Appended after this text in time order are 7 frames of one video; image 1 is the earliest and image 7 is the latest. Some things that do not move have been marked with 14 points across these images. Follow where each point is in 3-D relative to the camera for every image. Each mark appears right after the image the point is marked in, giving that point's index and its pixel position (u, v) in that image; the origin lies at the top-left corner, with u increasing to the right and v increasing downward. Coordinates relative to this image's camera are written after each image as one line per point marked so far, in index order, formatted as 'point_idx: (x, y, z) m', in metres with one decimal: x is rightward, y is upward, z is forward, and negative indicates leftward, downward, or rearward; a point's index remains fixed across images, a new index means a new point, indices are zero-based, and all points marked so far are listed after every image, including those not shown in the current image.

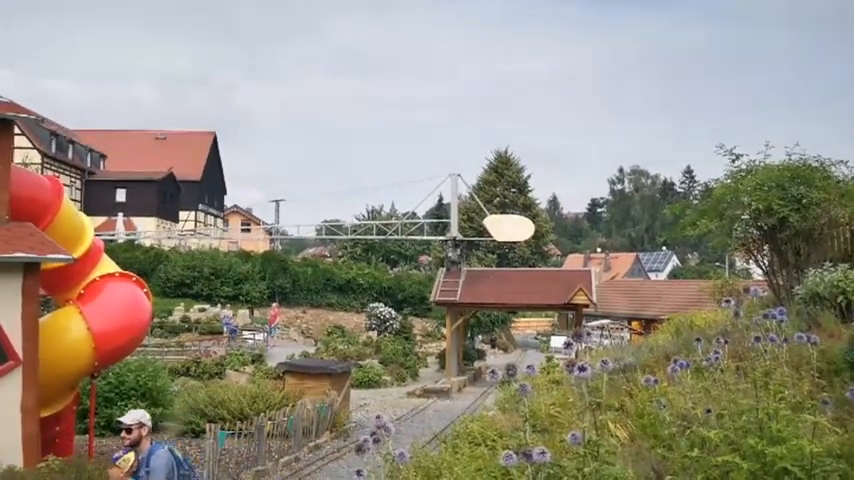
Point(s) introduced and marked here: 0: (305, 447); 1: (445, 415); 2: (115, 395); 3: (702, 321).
0: (-1.8, -3.1, +13.1) m
1: (+0.4, -3.7, +18.2) m
2: (-5.2, -2.6, +14.5) m
3: (+4.5, -1.3, +13.9) m
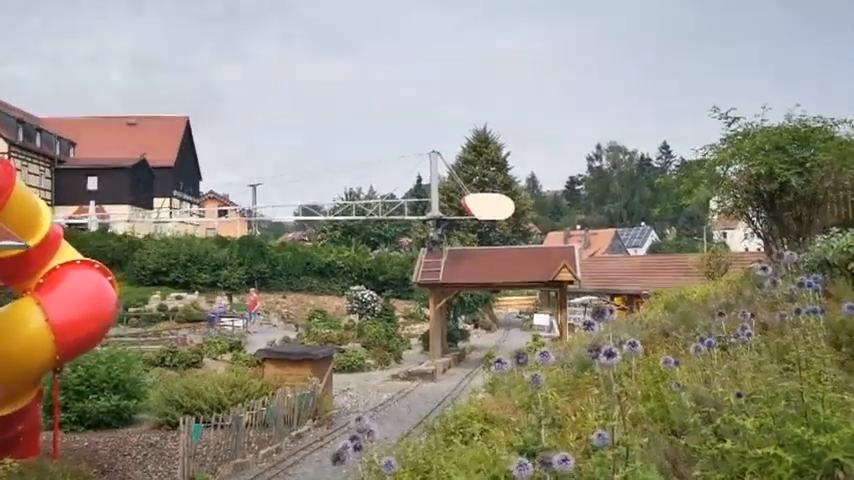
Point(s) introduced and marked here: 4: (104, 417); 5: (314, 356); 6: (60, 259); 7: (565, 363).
0: (-2.0, -2.9, +12.6) m
1: (+0.1, -3.2, +17.8) m
2: (-5.5, -2.4, +13.9) m
3: (+4.2, -0.9, +13.5) m
4: (-5.2, -2.8, +13.9) m
5: (-2.1, -2.1, +15.8) m
6: (-4.0, -0.2, +9.4) m
7: (+1.7, -1.5, +10.1) m
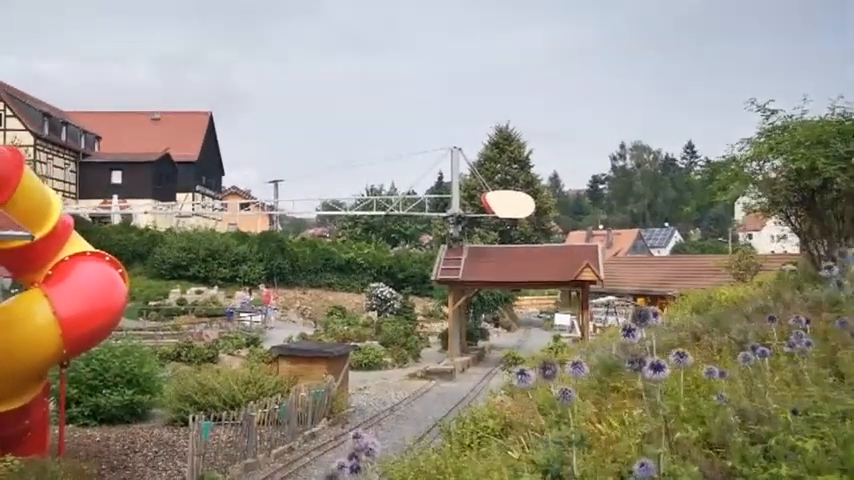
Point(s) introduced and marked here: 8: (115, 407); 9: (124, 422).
0: (-1.8, -2.8, +12.3) m
1: (+0.5, -3.2, +17.5) m
2: (-5.2, -2.3, +13.7) m
3: (+4.5, -0.9, +13.0) m
4: (-4.9, -2.7, +13.7) m
5: (-1.7, -2.0, +15.5) m
6: (-3.8, -0.1, +9.2) m
7: (+1.9, -1.5, +9.7) m
8: (-4.9, -2.6, +13.7) m
9: (-4.8, -2.9, +13.9) m
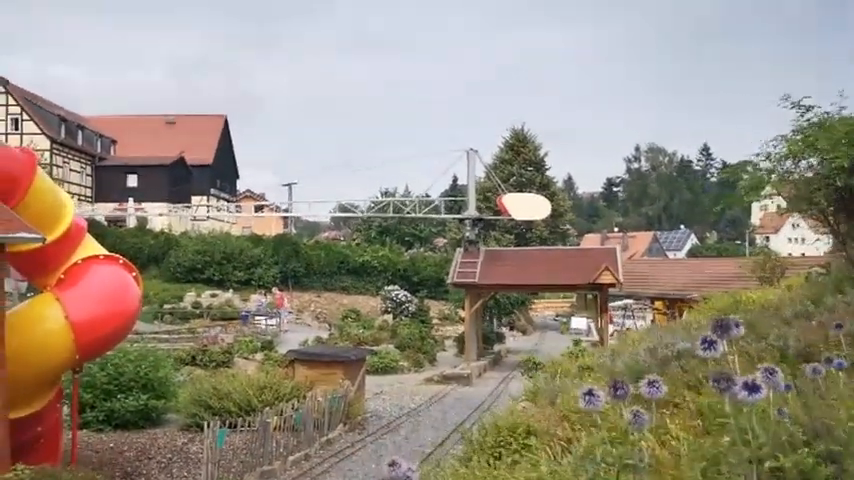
0: (-1.5, -2.8, +12.1) m
1: (+0.8, -3.2, +17.2) m
2: (-4.9, -2.3, +13.6) m
3: (+4.8, -0.9, +12.7) m
4: (-4.6, -2.7, +13.5) m
5: (-1.4, -2.1, +15.3) m
6: (-3.6, -0.1, +9.0) m
7: (+2.1, -1.5, +9.4) m
8: (-4.6, -2.7, +13.5) m
9: (-4.6, -3.0, +13.7) m
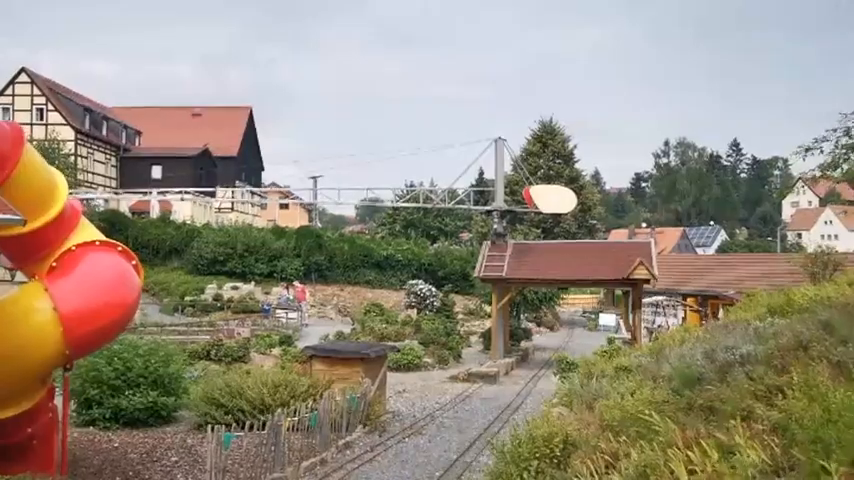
0: (-1.2, -2.7, +11.3) m
1: (+1.3, -3.1, +16.3) m
2: (-4.5, -2.1, +12.8) m
3: (+5.1, -0.8, +11.7) m
4: (-4.2, -2.6, +12.8) m
5: (-1.0, -1.9, +14.5) m
6: (-3.3, 0.0, +8.2) m
7: (+2.3, -1.4, +8.5) m
8: (-4.3, -2.5, +12.8) m
9: (-4.2, -2.8, +13.0) m
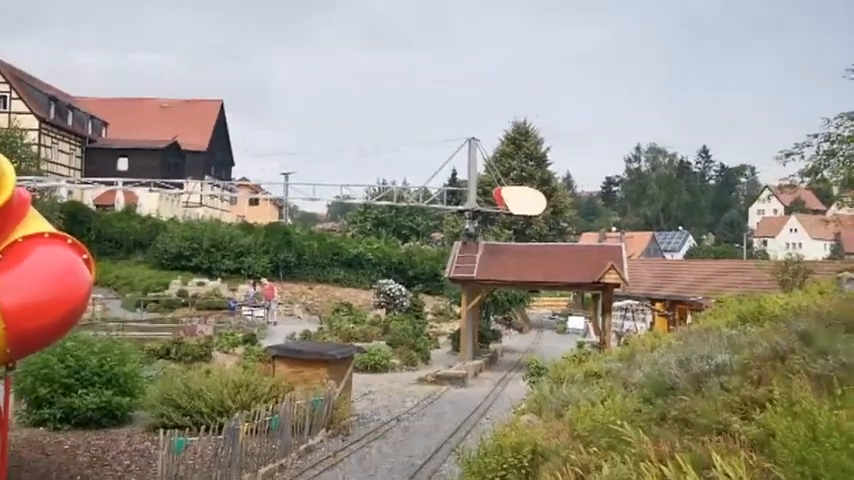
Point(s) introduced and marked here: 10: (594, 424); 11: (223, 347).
0: (-1.7, -2.6, +10.9) m
1: (+0.6, -3.1, +16.0) m
2: (-5.0, -2.0, +12.3) m
3: (+4.7, -0.9, +11.5) m
4: (-4.7, -2.5, +12.3) m
5: (-1.5, -1.9, +14.1) m
6: (-3.6, +0.1, +7.8) m
7: (+2.0, -1.4, +8.2) m
8: (-4.7, -2.4, +12.3) m
9: (-4.7, -2.7, +12.5) m
10: (+1.4, -1.5, +7.2) m
11: (-4.5, -2.3, +19.1) m
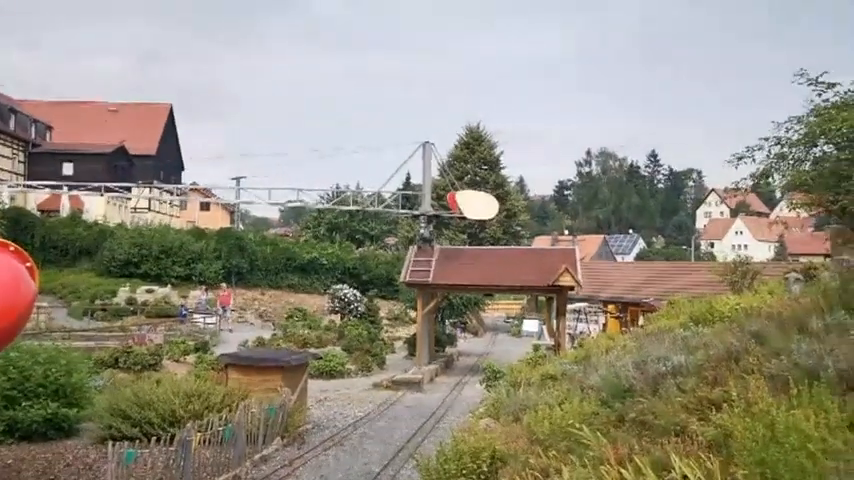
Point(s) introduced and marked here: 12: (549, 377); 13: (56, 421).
0: (-2.2, -2.7, +10.7) m
1: (-0.2, -3.2, +15.9) m
2: (-5.6, -2.1, +11.9) m
3: (+4.1, -0.9, +11.6) m
4: (-5.3, -2.6, +11.9) m
5: (-2.2, -2.0, +13.9) m
6: (-4.0, 0.0, +7.5) m
7: (+1.6, -1.4, +8.2) m
8: (-5.3, -2.5, +11.9) m
9: (-5.3, -2.8, +12.1) m
10: (+1.0, -1.5, +7.1) m
11: (-5.4, -2.5, +18.7) m
12: (+1.7, -1.9, +11.8) m
13: (-5.2, -2.5, +12.1) m
